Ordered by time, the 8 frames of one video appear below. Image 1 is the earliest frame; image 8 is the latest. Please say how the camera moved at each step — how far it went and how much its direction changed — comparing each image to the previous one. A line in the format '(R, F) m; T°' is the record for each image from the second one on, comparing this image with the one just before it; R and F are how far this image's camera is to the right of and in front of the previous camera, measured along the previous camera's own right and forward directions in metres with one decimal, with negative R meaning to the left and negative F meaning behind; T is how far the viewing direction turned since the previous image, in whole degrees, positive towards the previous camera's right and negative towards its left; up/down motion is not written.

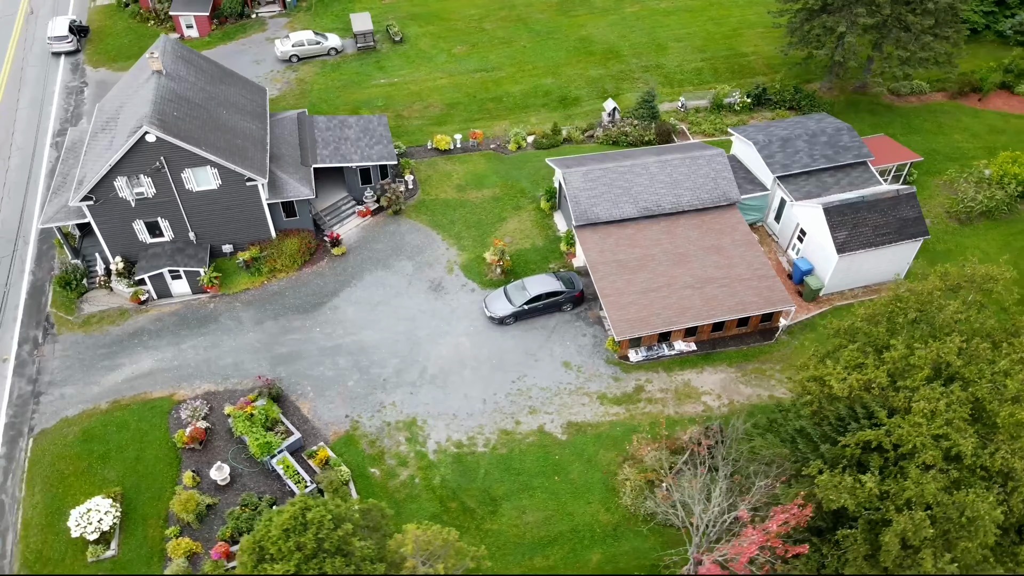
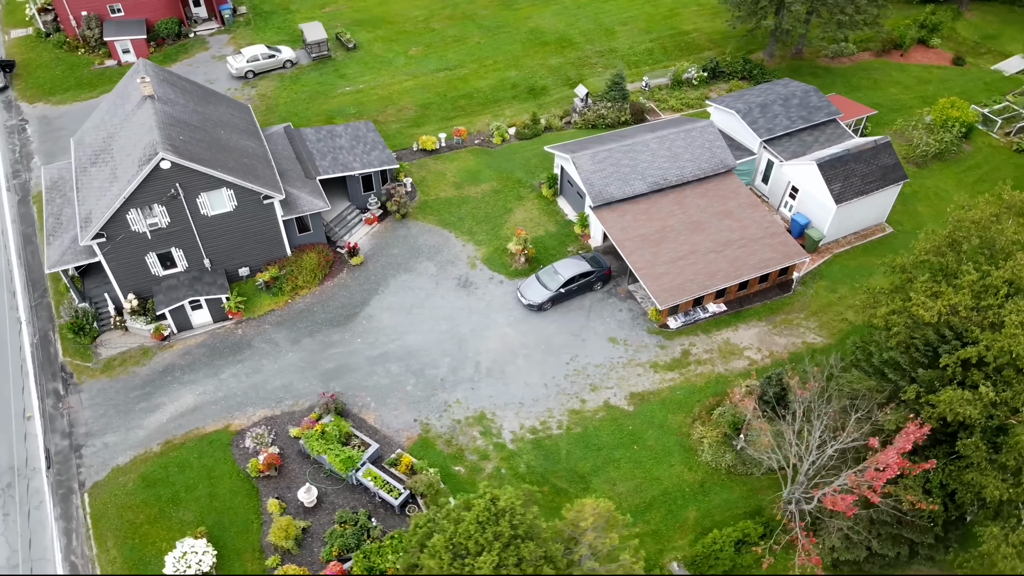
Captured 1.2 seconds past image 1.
(-5.1, -0.1) m; +8°
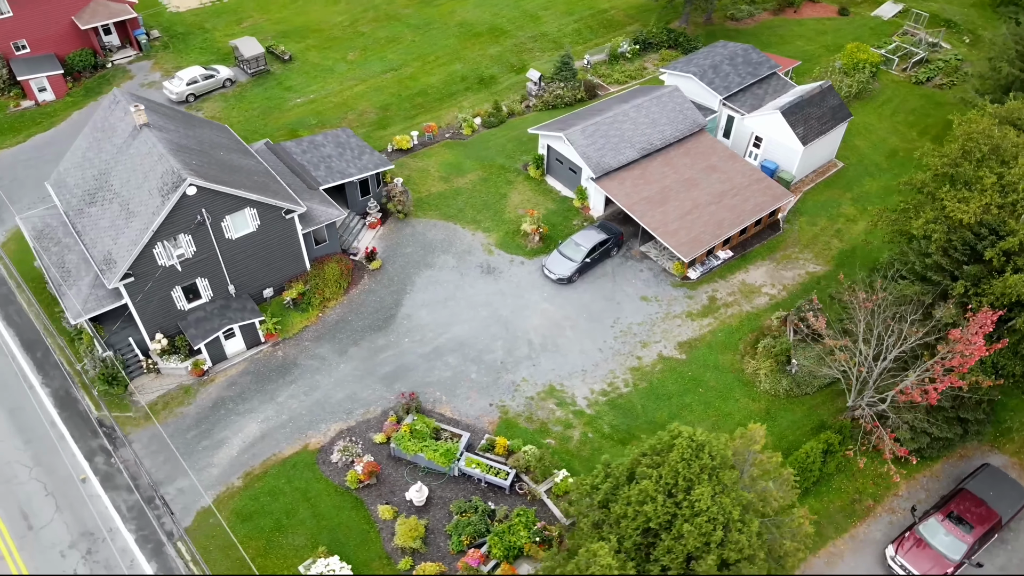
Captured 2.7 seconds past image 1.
(-6.1, -0.2) m; +10°
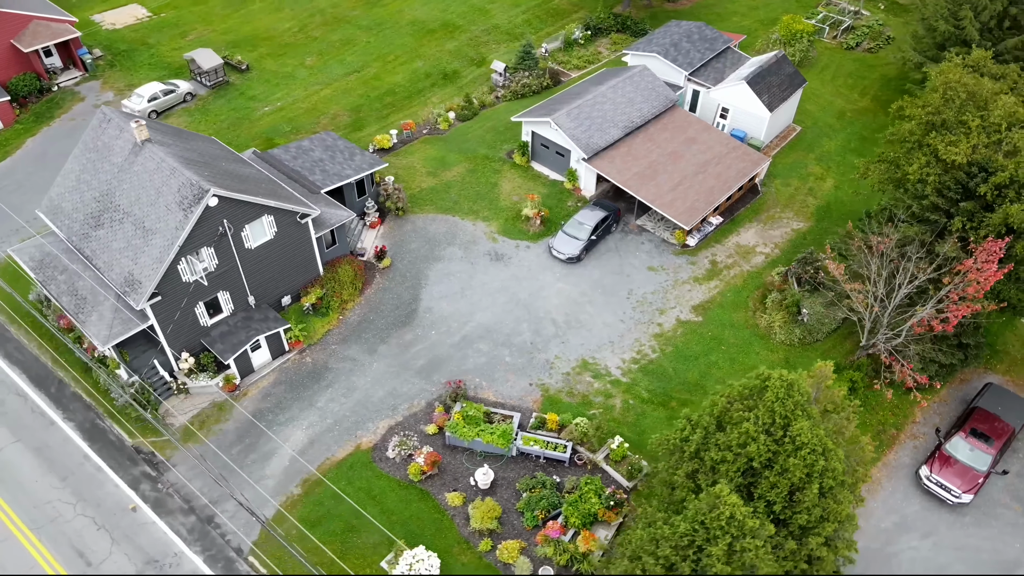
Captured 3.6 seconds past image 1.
(-3.8, -0.3) m; +7°
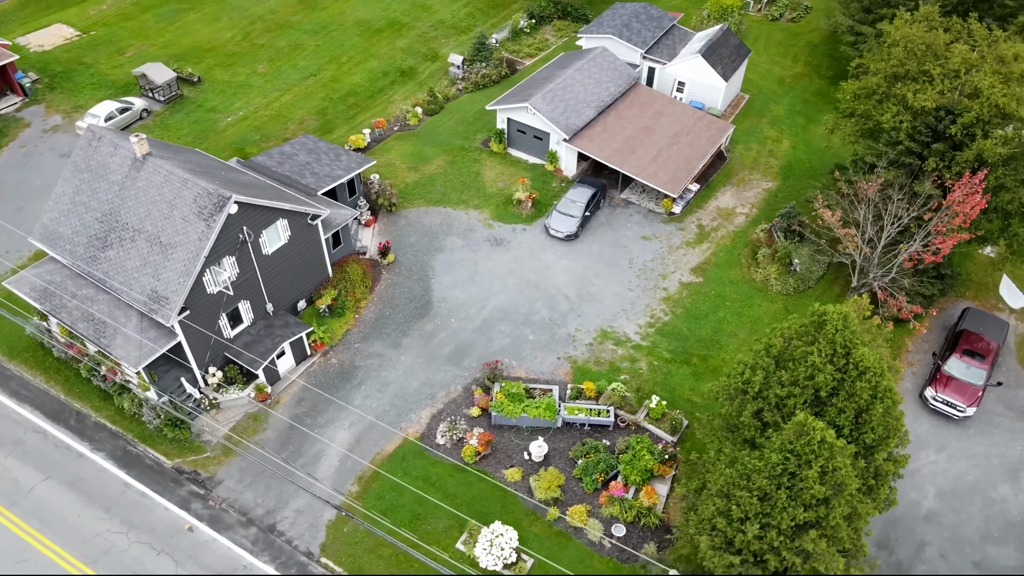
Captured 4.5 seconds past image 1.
(-3.7, -0.4) m; +7°
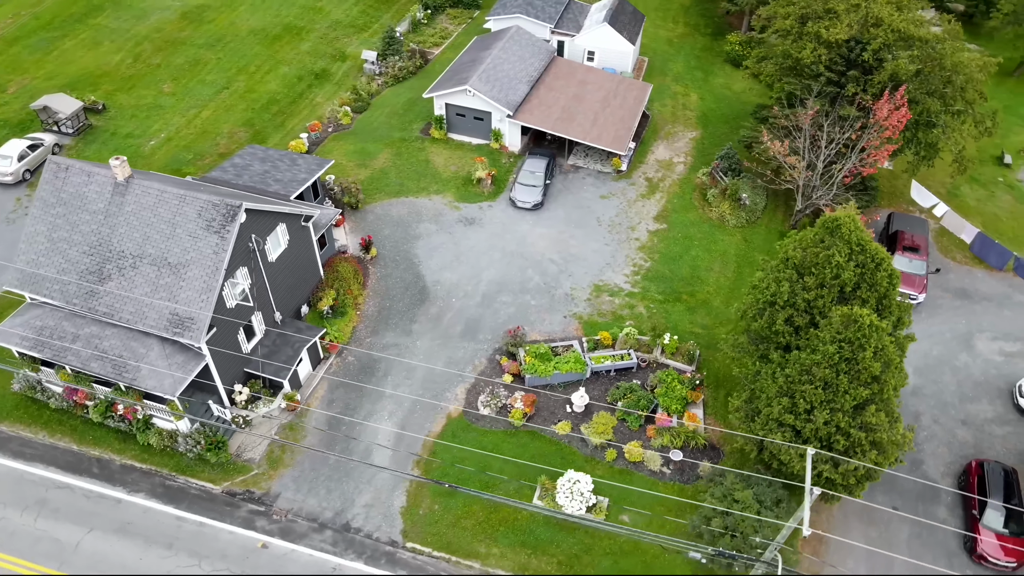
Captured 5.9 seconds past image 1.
(-5.1, -0.4) m; +11°
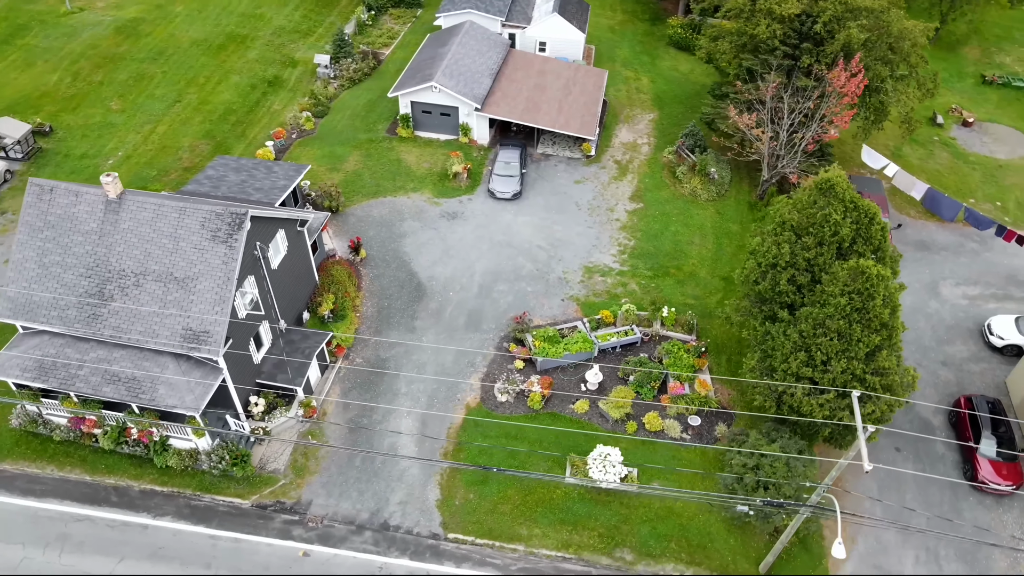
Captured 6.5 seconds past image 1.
(-2.6, -0.2) m; +6°
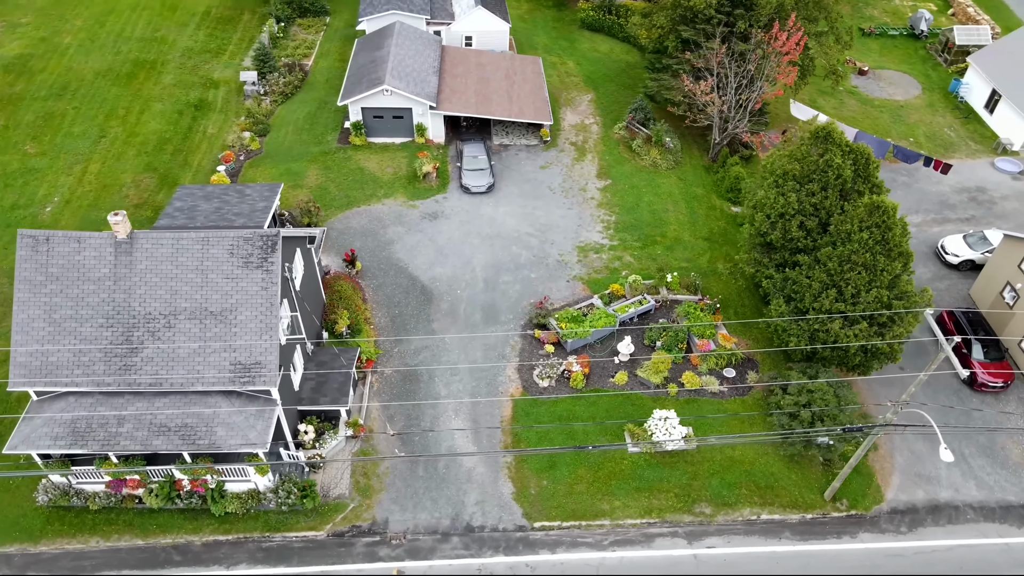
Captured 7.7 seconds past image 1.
(-4.8, +0.3) m; +10°
